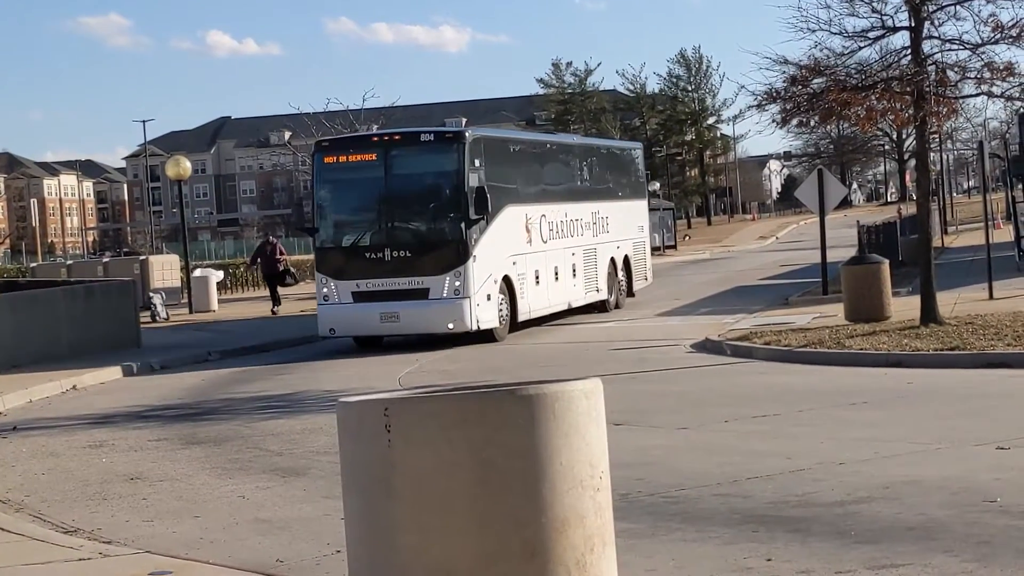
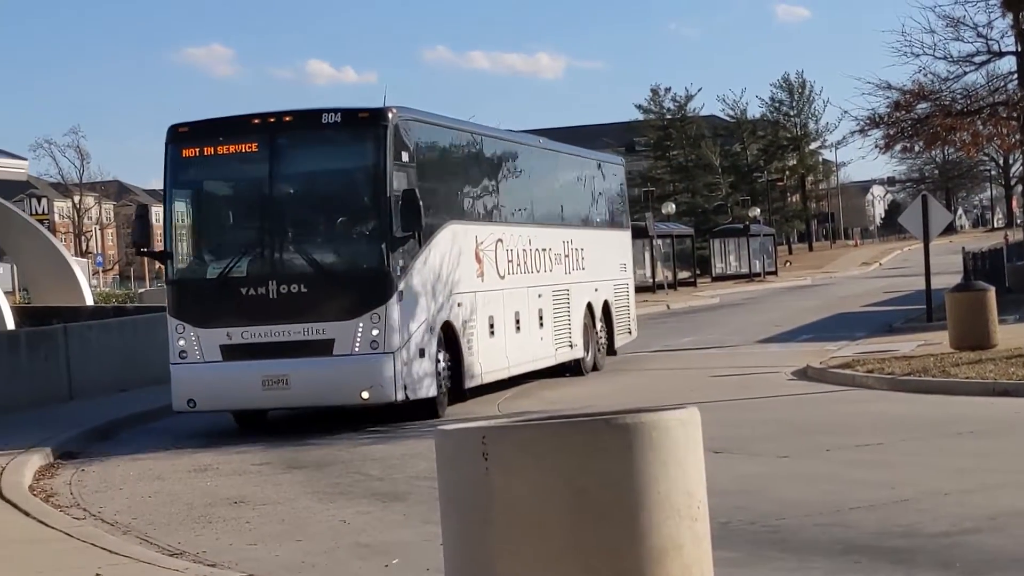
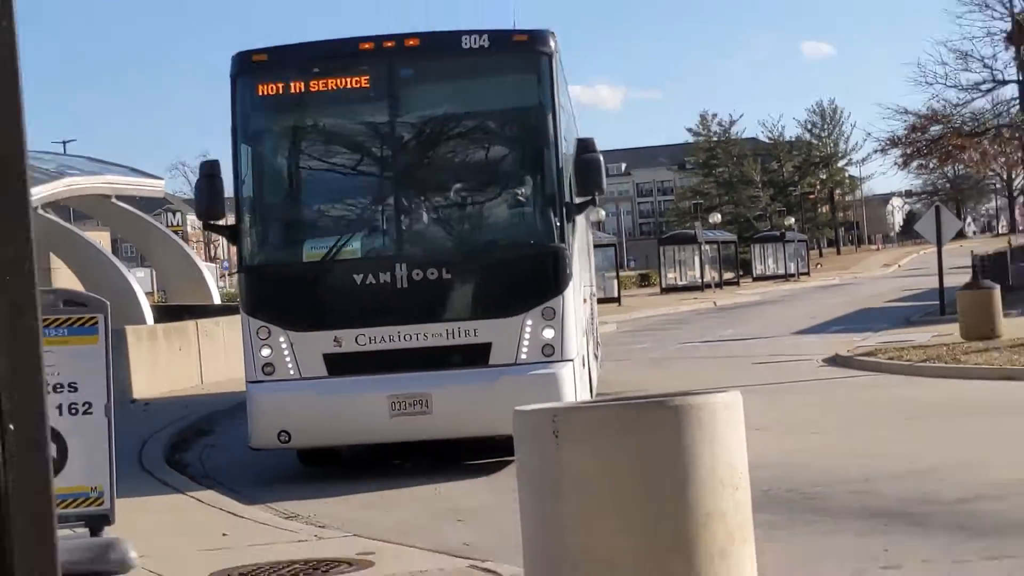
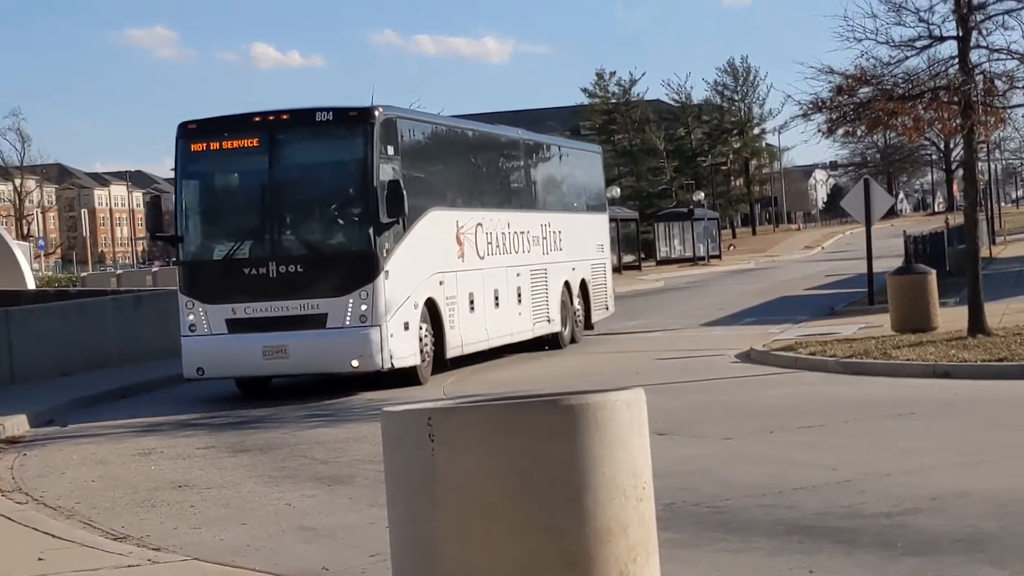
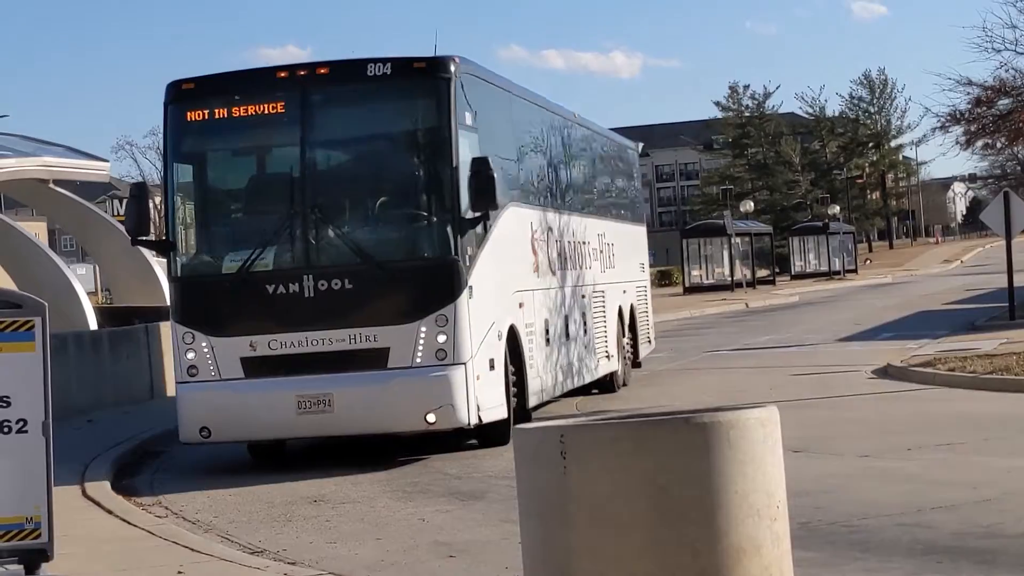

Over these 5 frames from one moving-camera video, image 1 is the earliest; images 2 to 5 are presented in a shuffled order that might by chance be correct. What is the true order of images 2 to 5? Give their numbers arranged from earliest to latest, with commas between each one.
4, 2, 5, 3
